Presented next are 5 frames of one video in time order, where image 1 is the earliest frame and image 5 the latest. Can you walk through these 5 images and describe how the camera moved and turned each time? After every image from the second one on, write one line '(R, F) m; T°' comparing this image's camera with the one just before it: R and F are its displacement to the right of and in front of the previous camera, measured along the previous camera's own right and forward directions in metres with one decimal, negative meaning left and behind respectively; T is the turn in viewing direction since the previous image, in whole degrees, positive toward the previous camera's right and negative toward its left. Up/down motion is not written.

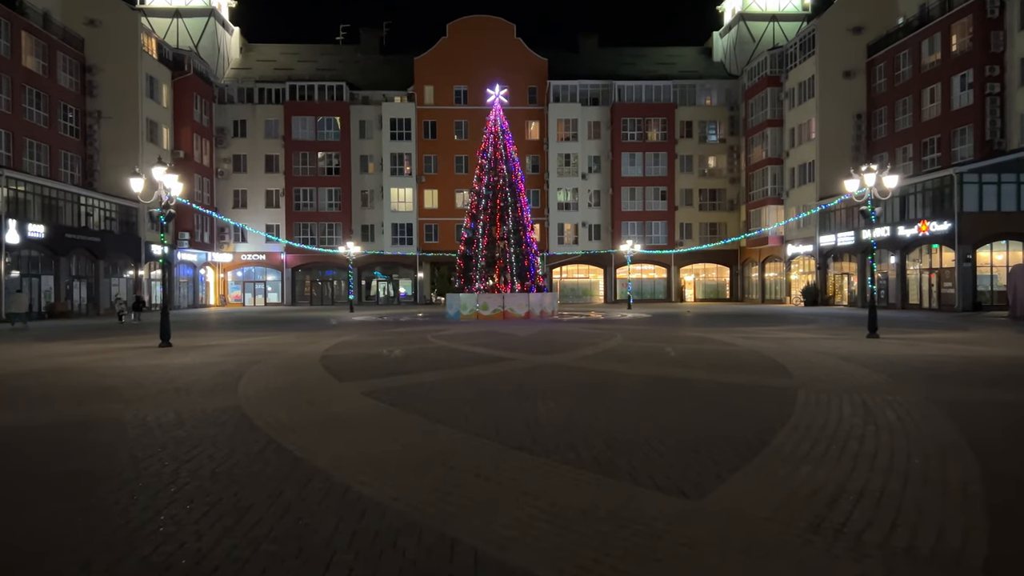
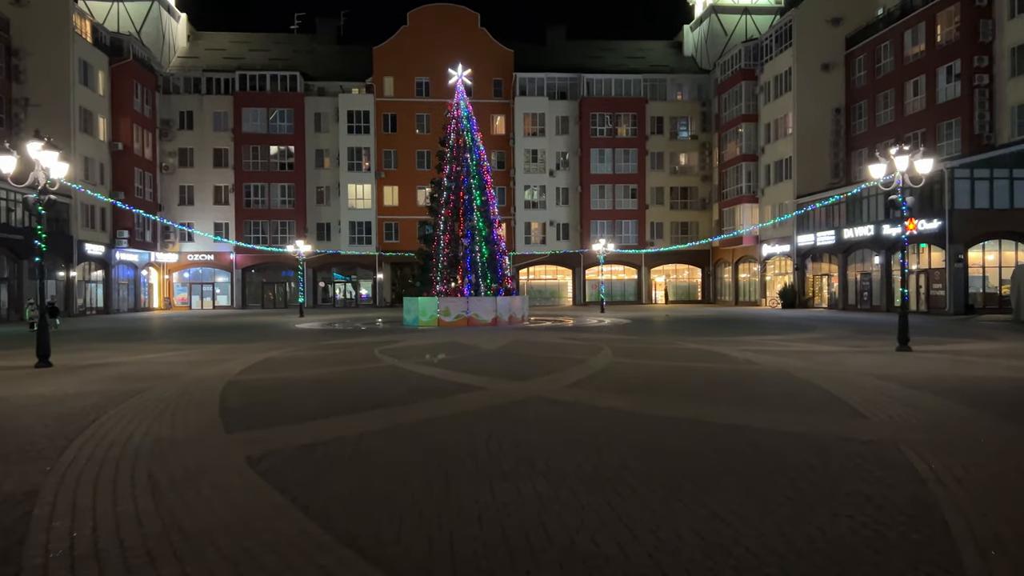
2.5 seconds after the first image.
(0.0, +3.1) m; +3°
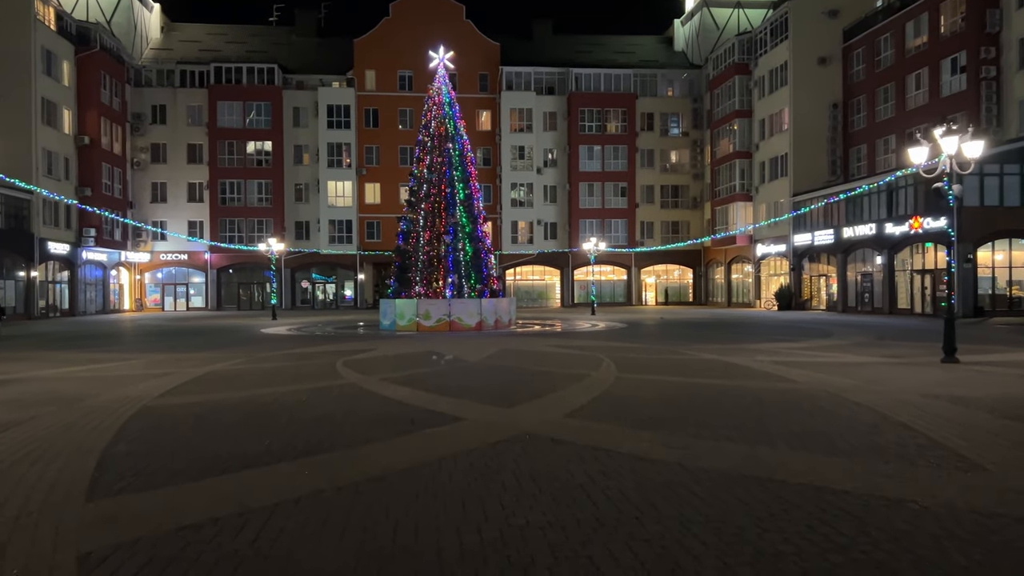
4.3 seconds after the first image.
(0.0, +2.2) m; +1°
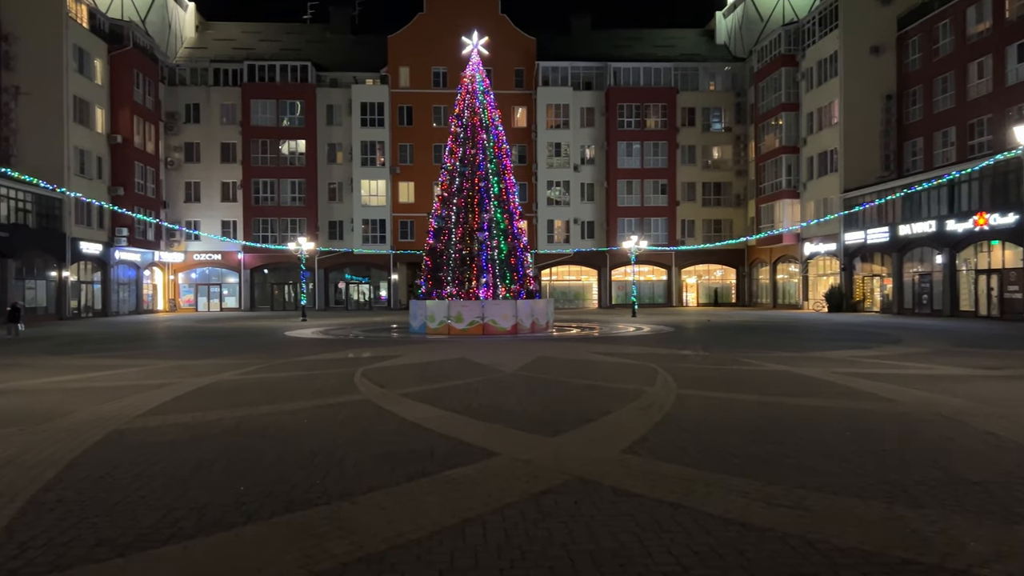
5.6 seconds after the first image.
(-0.1, +1.6) m; -2°
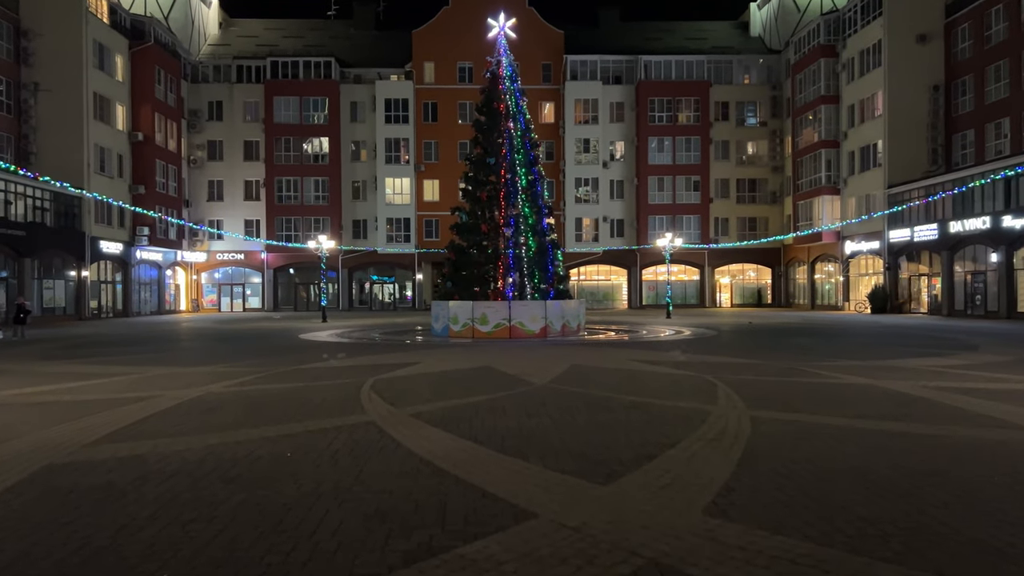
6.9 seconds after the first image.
(-0.1, +1.6) m; -2°
